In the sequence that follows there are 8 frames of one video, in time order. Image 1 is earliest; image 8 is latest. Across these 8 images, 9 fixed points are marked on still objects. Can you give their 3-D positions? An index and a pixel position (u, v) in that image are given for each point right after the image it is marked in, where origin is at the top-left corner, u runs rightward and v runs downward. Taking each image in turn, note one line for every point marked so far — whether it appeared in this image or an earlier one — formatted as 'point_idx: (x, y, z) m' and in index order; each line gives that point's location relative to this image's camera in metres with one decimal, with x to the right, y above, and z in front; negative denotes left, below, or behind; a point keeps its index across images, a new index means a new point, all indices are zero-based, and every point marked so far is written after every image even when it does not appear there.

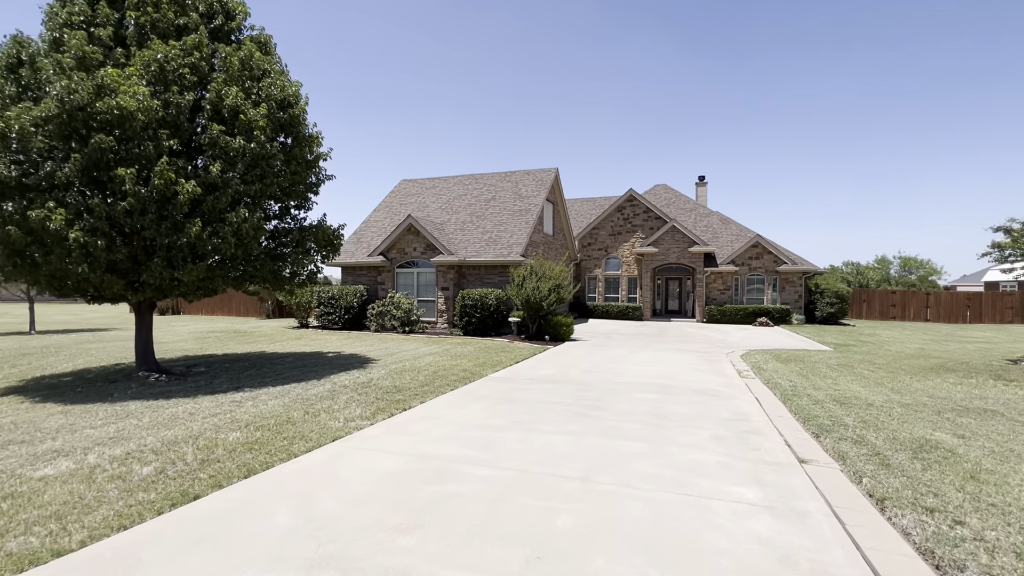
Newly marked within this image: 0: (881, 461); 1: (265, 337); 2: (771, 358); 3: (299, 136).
0: (+3.6, -1.7, +4.6) m
1: (-8.4, -1.7, +16.1) m
2: (+6.6, -1.8, +12.0) m
3: (-4.4, +3.1, +9.8) m
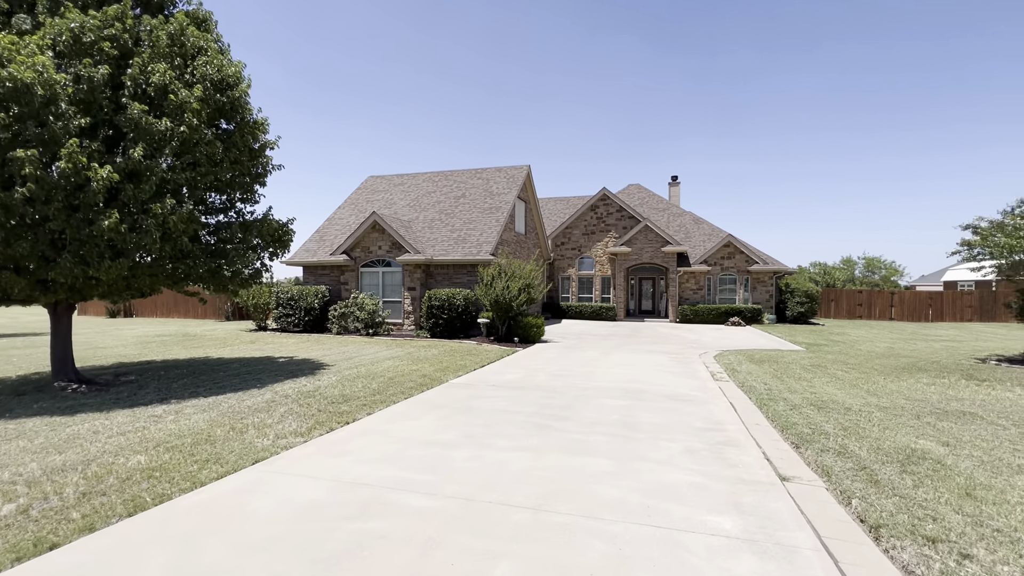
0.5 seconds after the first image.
0: (+3.1, -1.7, +4.2) m
1: (-9.4, -1.7, +15.0) m
2: (+5.7, -1.8, +11.7) m
3: (-5.1, +3.1, +9.0) m
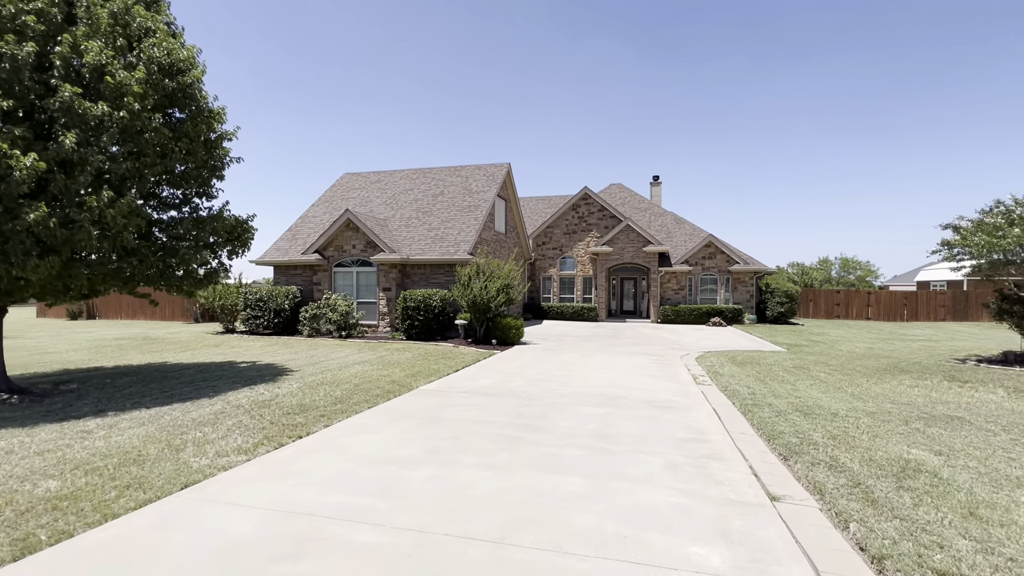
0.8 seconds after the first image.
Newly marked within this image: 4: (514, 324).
0: (+2.8, -1.7, +3.8) m
1: (-10.1, -1.7, +14.3) m
2: (+5.2, -1.8, +11.4) m
3: (-5.6, +3.1, +8.3) m
4: (+0.1, -1.1, +14.9) m
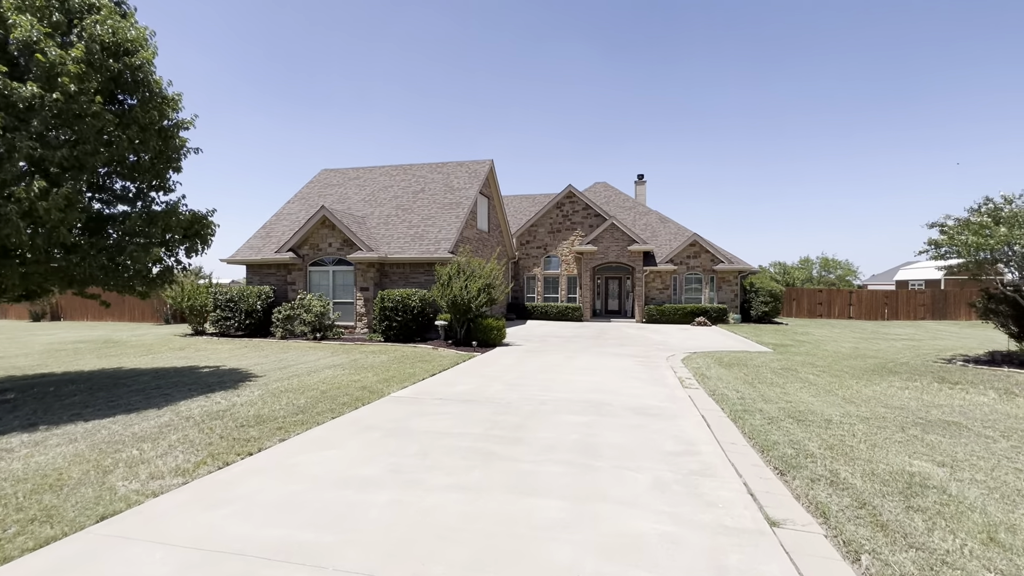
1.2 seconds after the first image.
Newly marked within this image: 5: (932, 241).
0: (+2.6, -1.7, +3.4) m
1: (-10.6, -1.7, +13.5) m
2: (+4.7, -1.8, +11.1) m
3: (-5.9, +3.1, +7.7) m
4: (-0.5, -1.1, +14.4) m
5: (+9.6, +1.1, +10.8) m
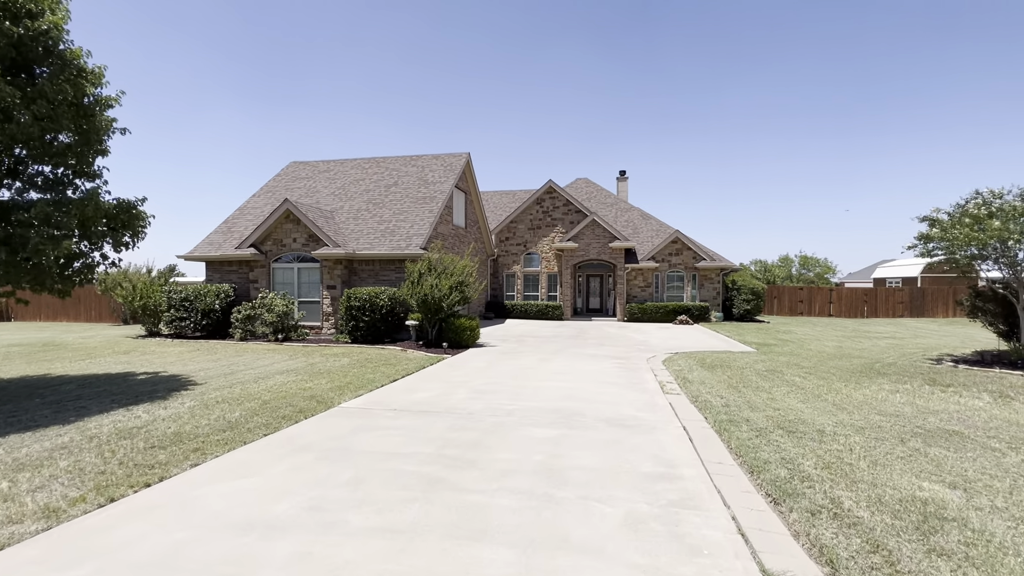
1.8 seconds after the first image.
0: (+2.2, -1.6, +2.8) m
1: (-11.3, -1.7, +12.4) m
2: (+4.1, -1.7, +10.6) m
3: (-6.5, +3.1, +6.7) m
4: (-1.2, -1.1, +13.7) m
5: (+9.0, +1.1, +10.4) m
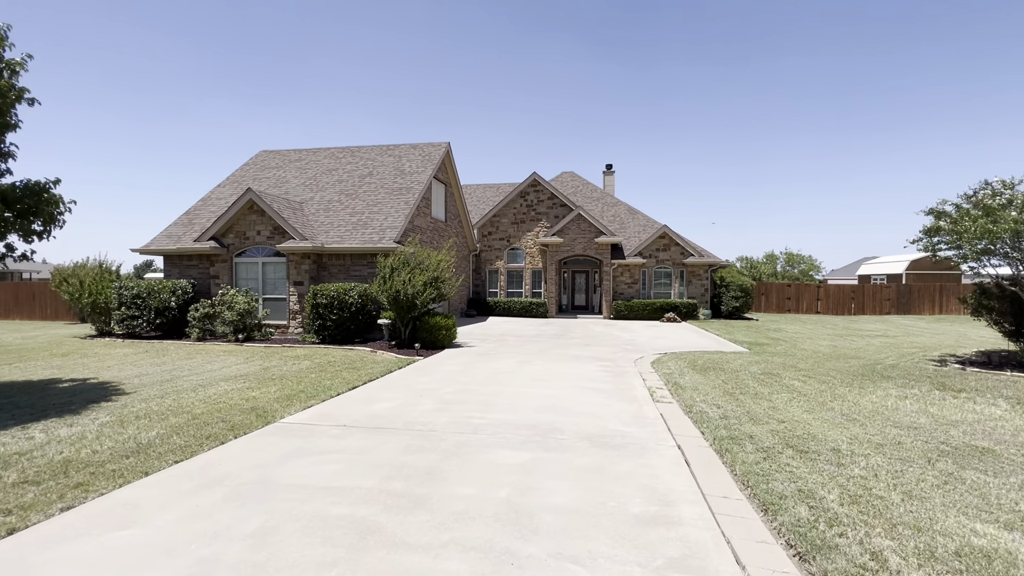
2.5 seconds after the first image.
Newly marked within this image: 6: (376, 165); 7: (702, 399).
0: (+2.0, -1.6, +2.0) m
1: (-11.8, -1.6, +11.2) m
2: (+3.6, -1.6, +9.8) m
3: (-6.8, +3.2, +5.7) m
4: (-1.8, -1.0, +12.7) m
5: (+8.5, +1.2, +9.7) m
6: (-5.4, +4.9, +19.0) m
7: (+2.9, -1.7, +7.2) m
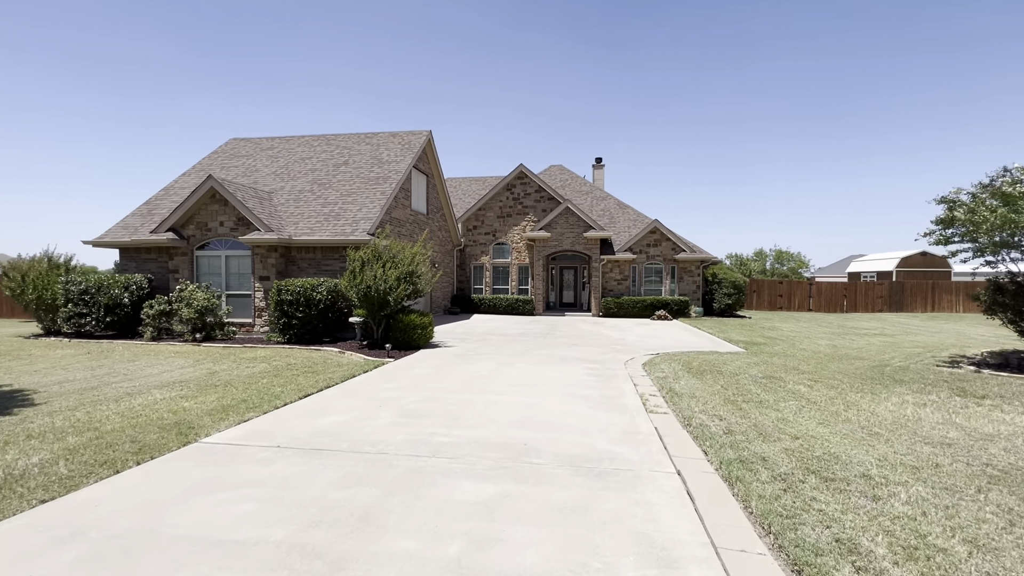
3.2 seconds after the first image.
0: (+1.7, -1.6, +1.1) m
1: (-12.3, -1.5, +10.1) m
2: (+3.2, -1.5, +9.0) m
3: (-7.1, +3.3, +4.6) m
4: (-2.3, -0.8, +11.8) m
5: (+8.1, +1.3, +9.0) m
6: (-6.0, +5.0, +17.9) m
7: (+2.5, -1.6, +6.3) m
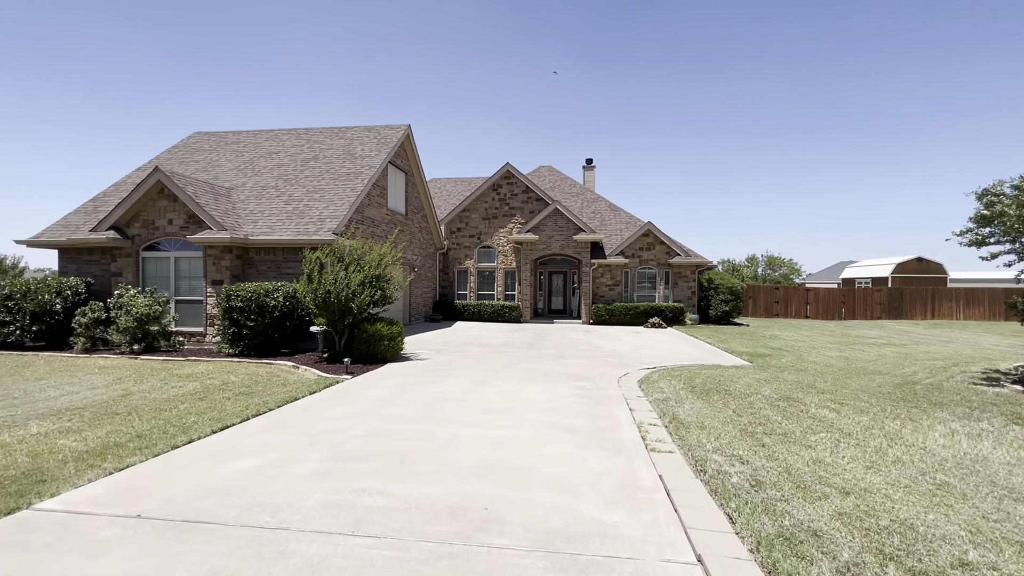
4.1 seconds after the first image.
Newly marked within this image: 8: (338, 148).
0: (+1.5, -1.6, -0.1) m
1: (-12.7, -1.6, +8.5) m
2: (+2.8, -1.6, +7.7) m
3: (-7.4, +3.2, +3.2) m
4: (-2.7, -1.0, +10.5) m
5: (+7.7, +1.2, +7.9) m
6: (-6.6, +4.9, +16.6) m
7: (+2.2, -1.7, +5.1) m
8: (-6.0, +4.8, +16.5) m
